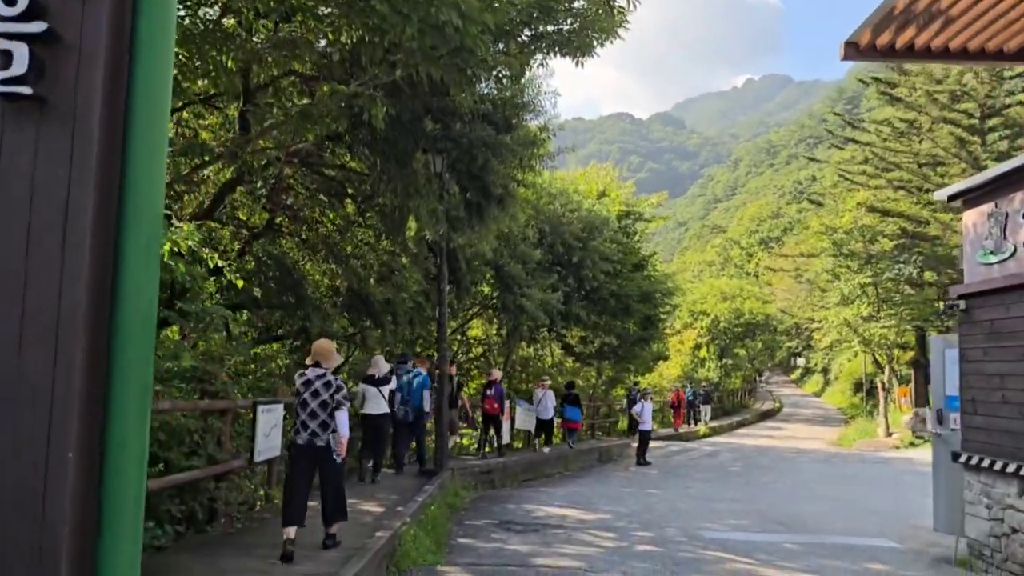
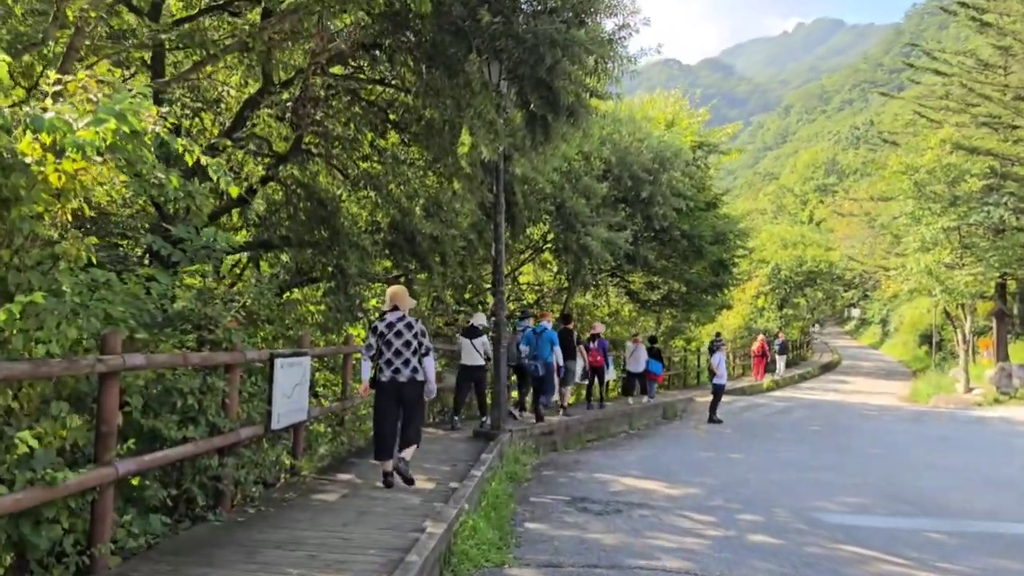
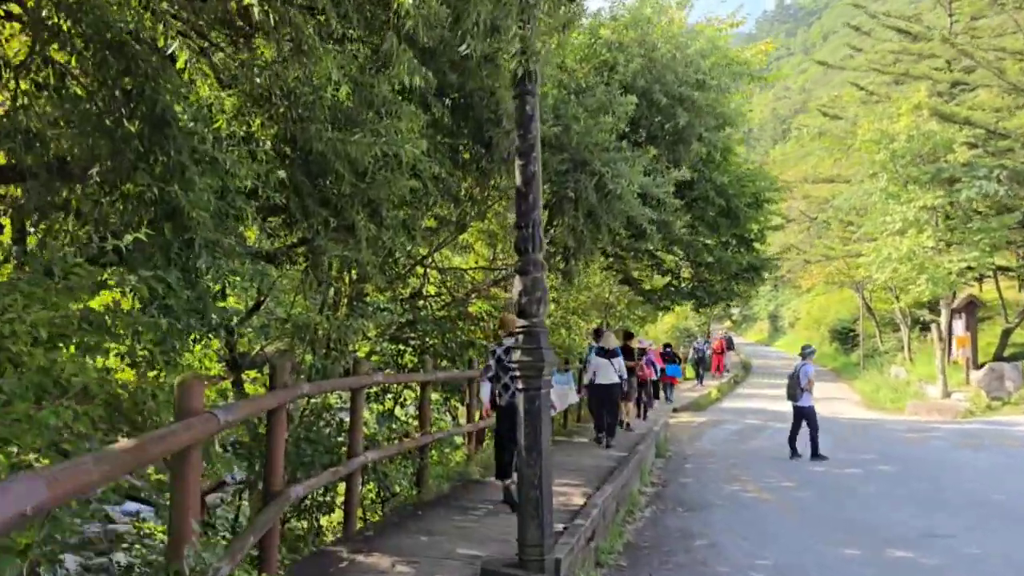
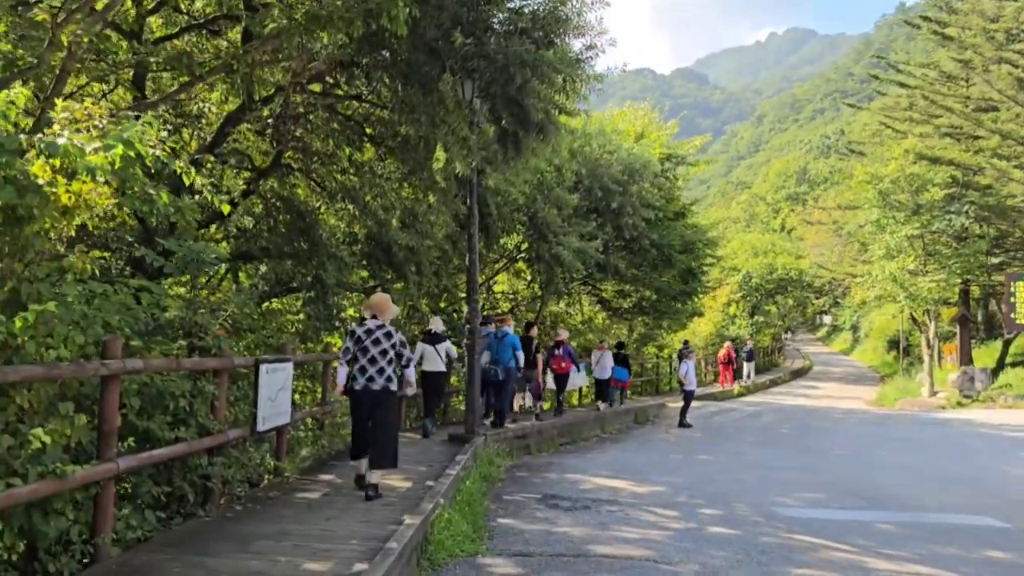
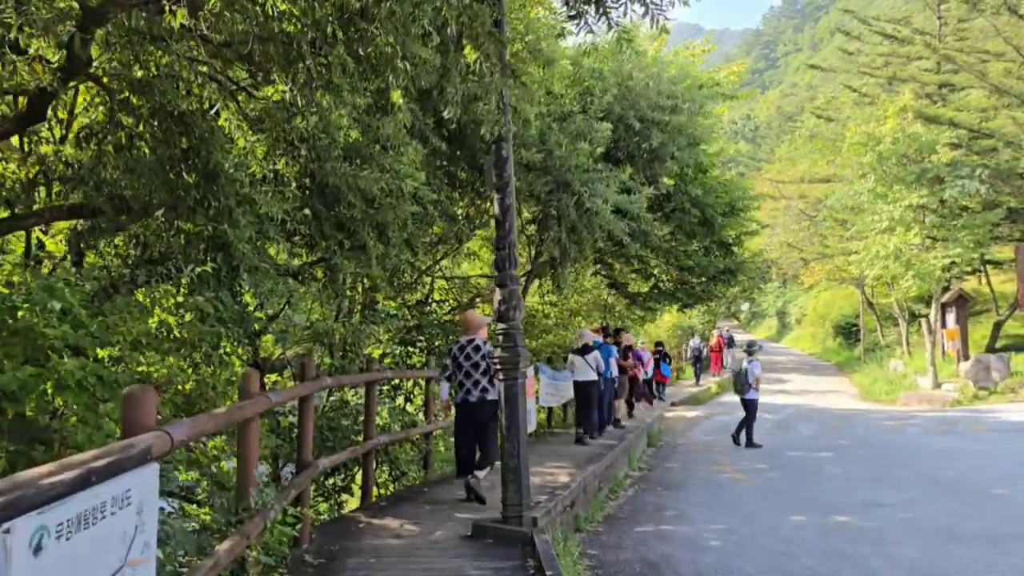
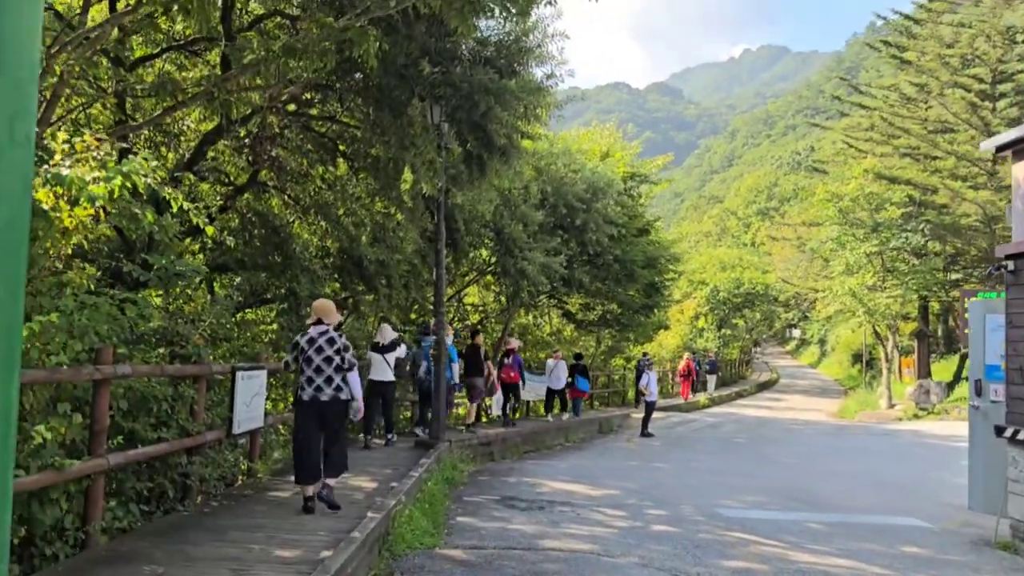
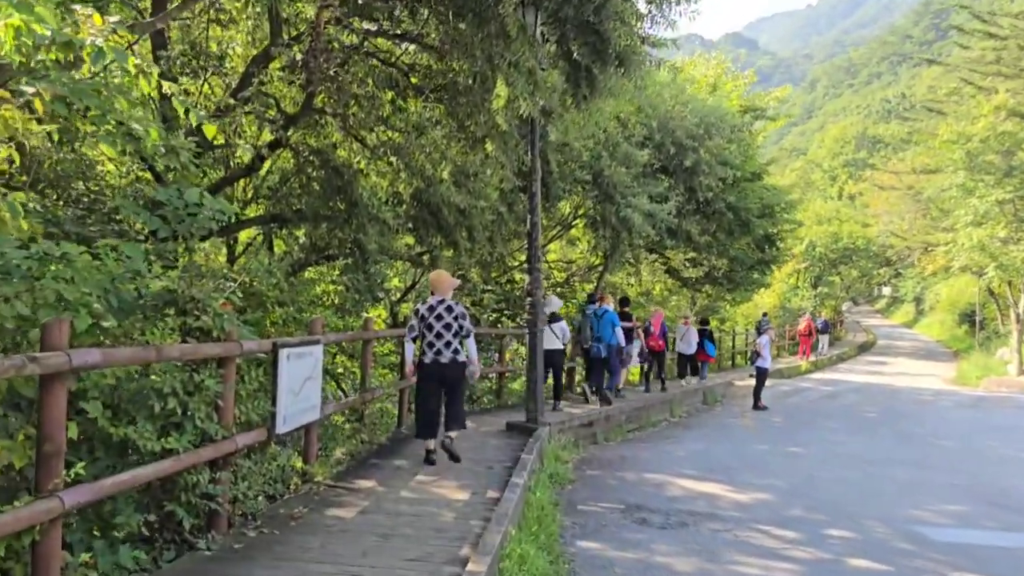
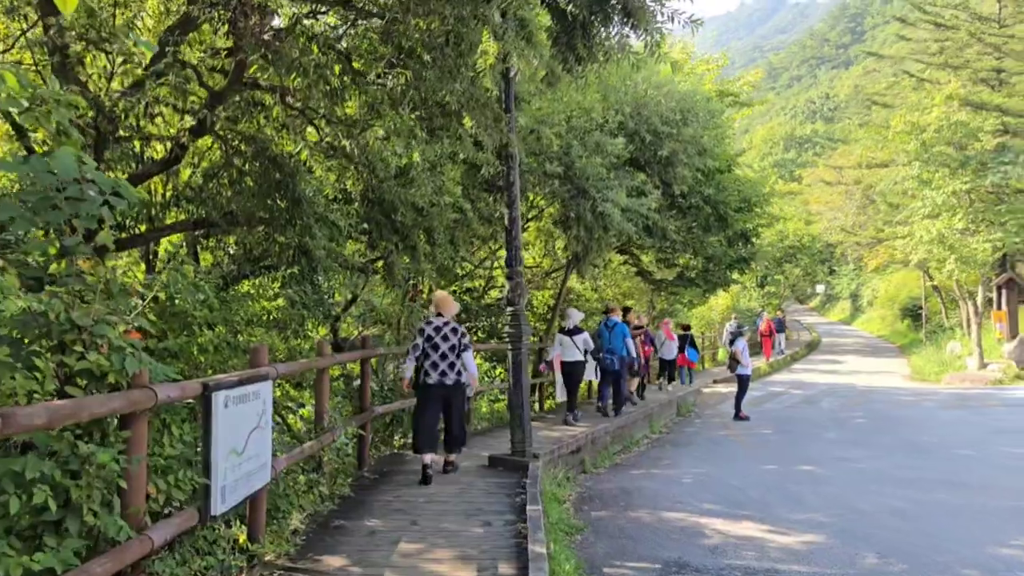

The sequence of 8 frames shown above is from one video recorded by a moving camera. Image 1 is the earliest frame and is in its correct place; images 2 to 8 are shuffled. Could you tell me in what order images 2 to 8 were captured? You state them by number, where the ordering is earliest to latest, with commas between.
6, 4, 2, 7, 8, 5, 3
